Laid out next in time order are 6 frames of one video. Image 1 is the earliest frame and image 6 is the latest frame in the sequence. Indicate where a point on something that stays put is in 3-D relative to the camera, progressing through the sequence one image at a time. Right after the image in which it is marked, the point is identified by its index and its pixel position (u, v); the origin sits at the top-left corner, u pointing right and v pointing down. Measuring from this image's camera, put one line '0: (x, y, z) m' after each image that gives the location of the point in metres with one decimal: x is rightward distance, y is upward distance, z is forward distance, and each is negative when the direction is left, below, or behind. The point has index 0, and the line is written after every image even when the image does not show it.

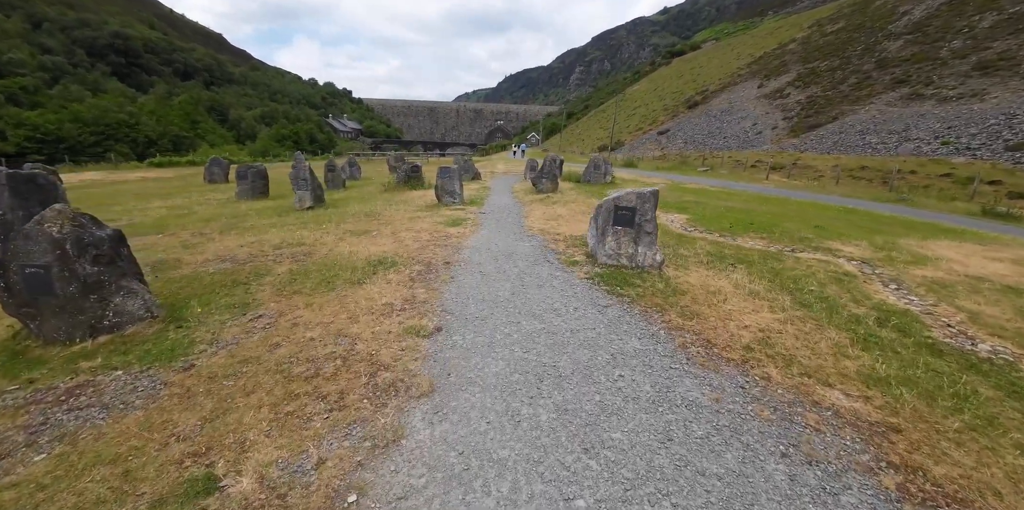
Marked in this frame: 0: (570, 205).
0: (+2.7, +2.4, +17.5) m
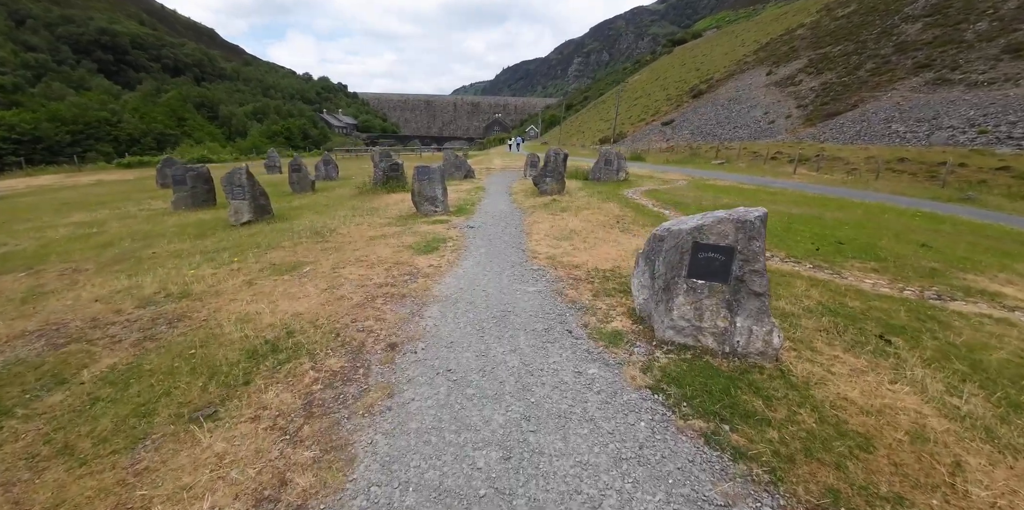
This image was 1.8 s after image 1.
0: (+2.6, +1.5, +13.5) m
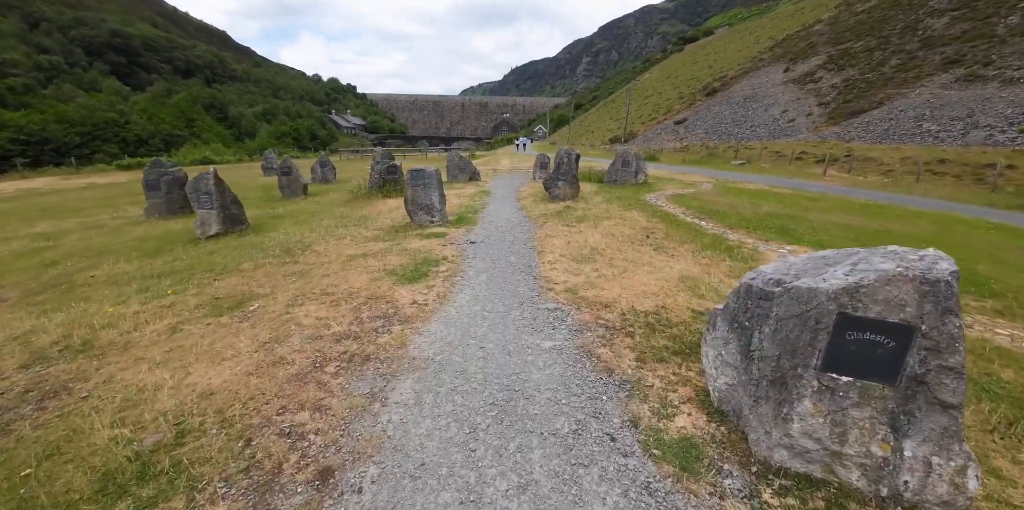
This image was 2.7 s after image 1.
0: (+2.9, +0.9, +11.5) m
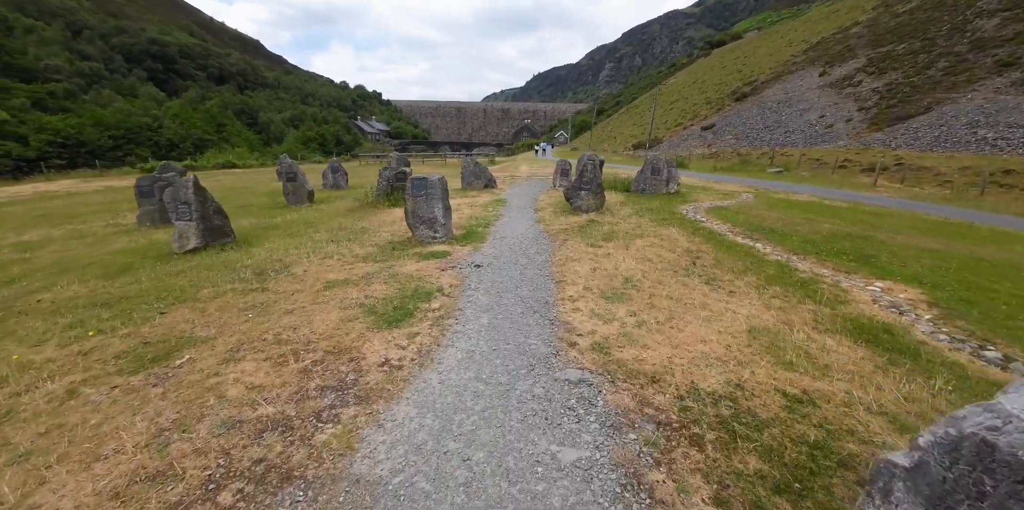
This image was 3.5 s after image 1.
0: (+3.2, +0.2, +9.6) m
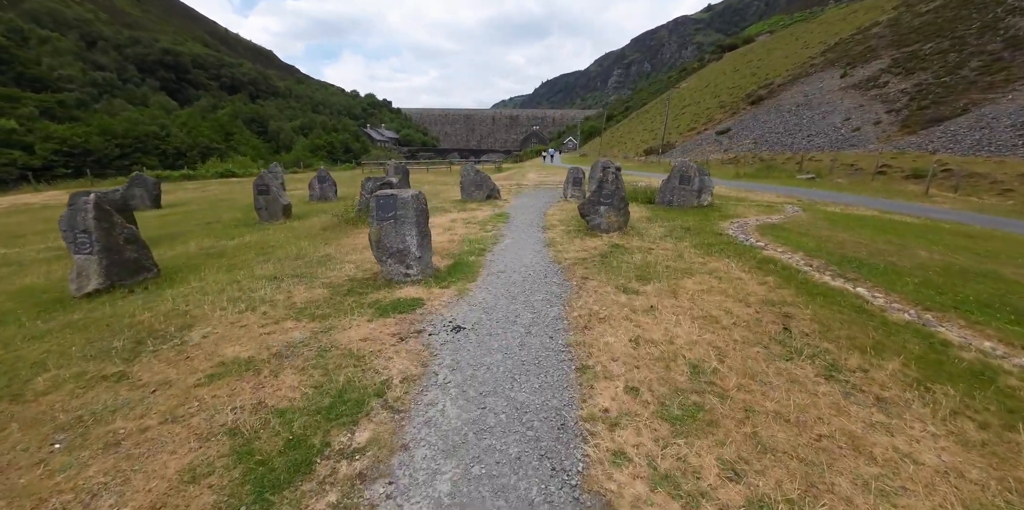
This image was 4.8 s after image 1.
0: (+3.2, -0.6, +6.9) m
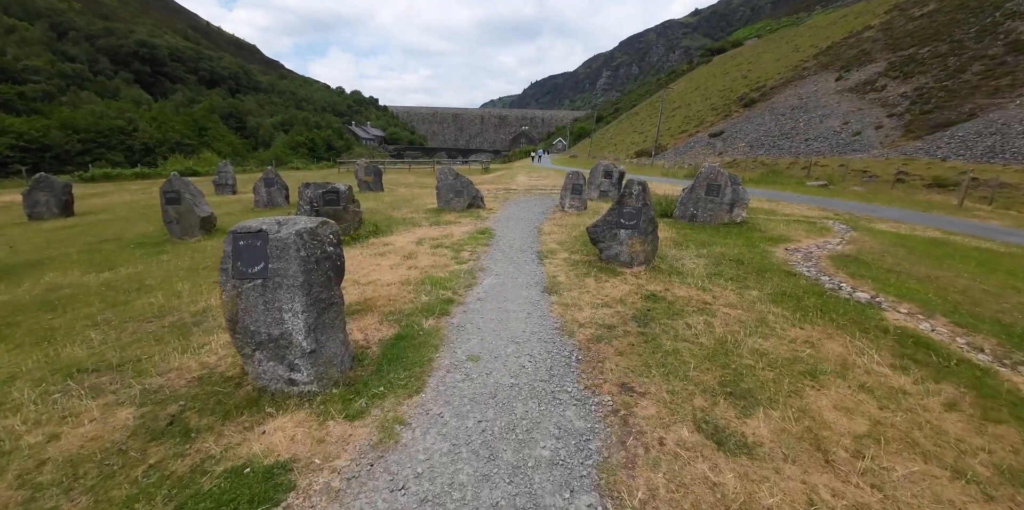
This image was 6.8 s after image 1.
0: (+3.0, -1.6, +3.7) m
